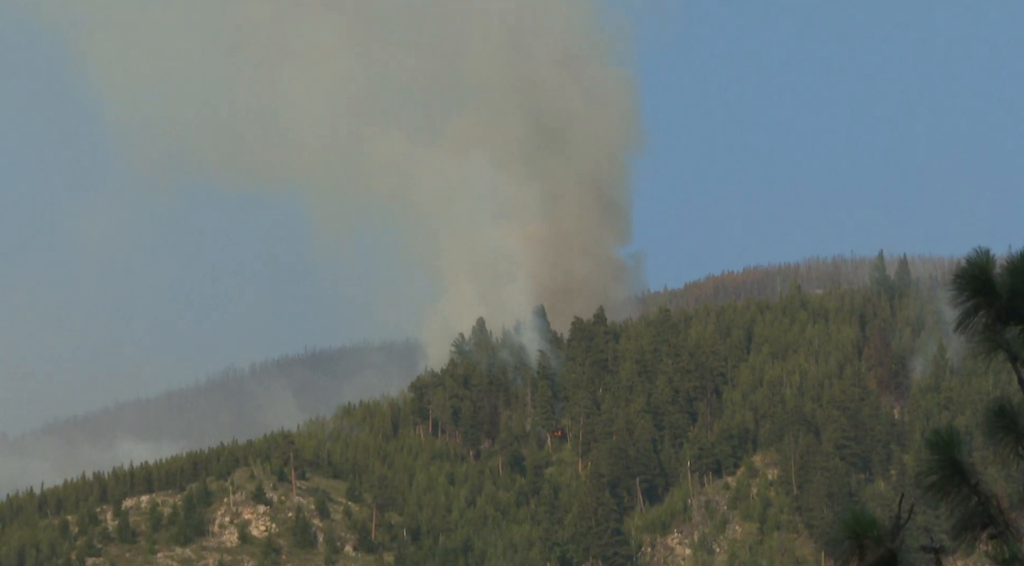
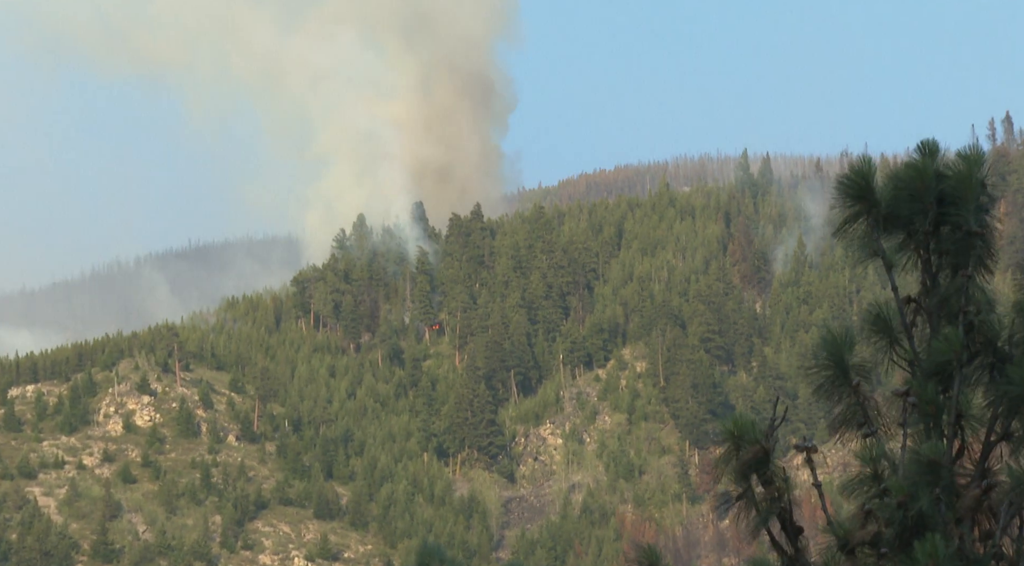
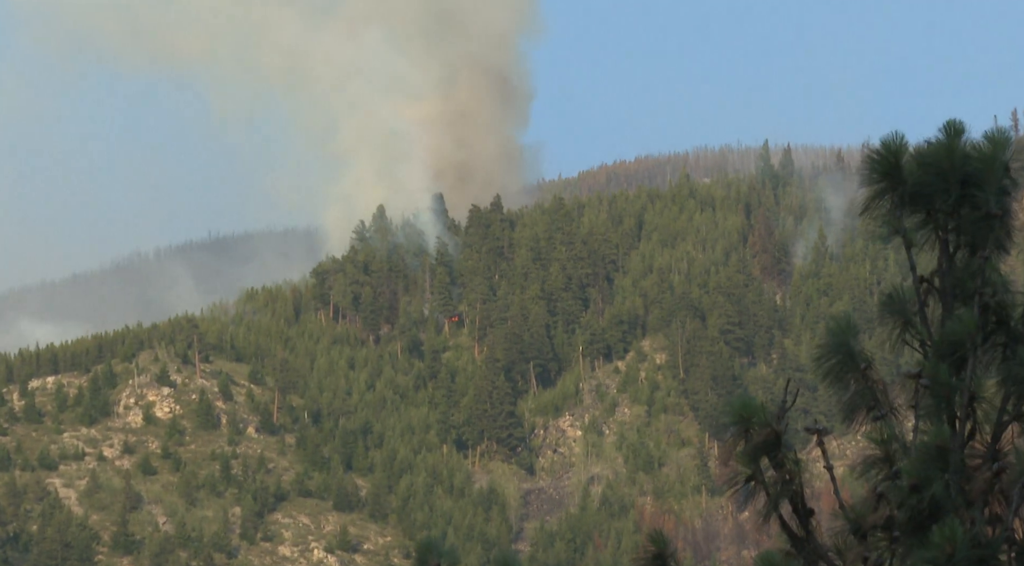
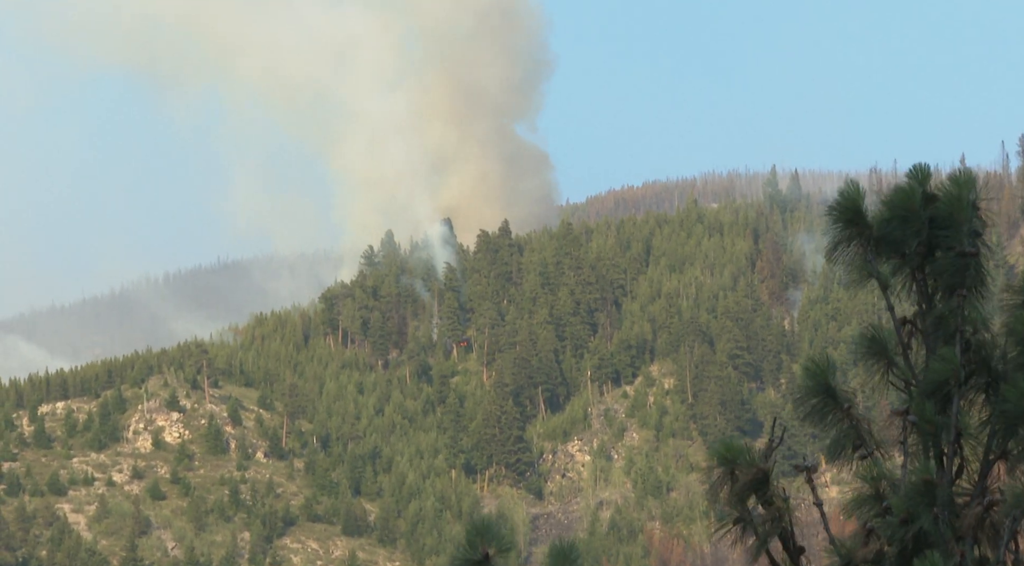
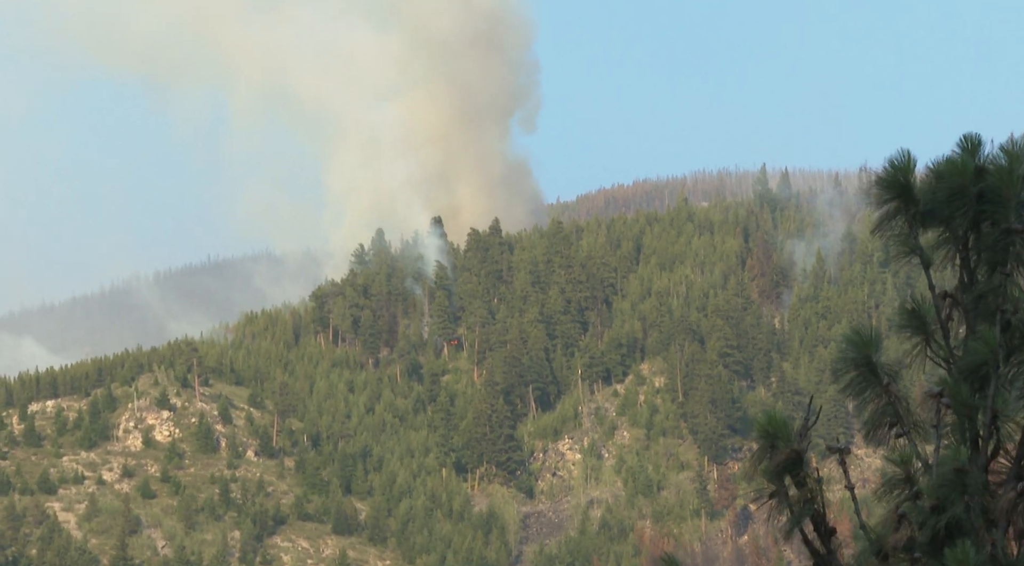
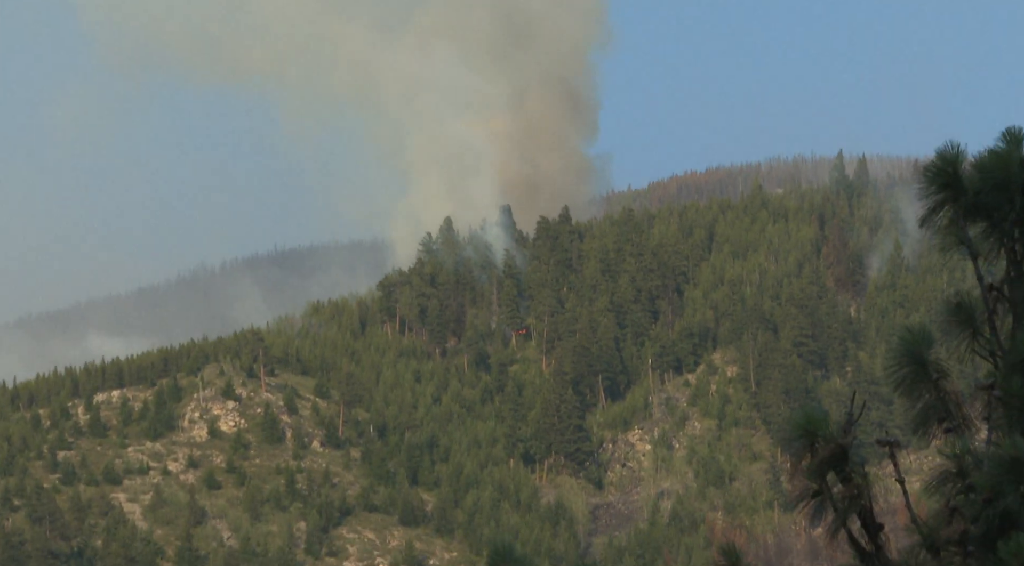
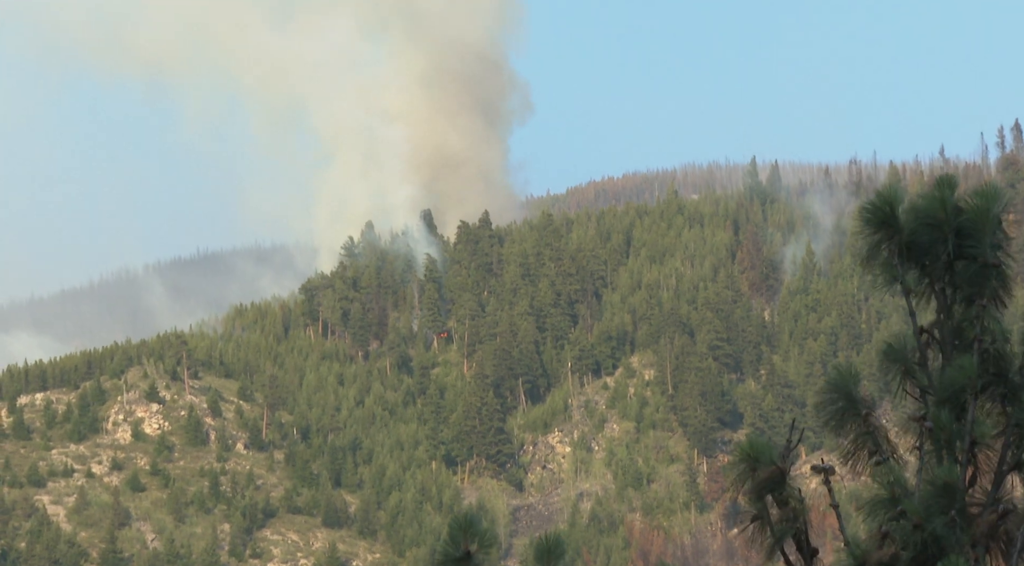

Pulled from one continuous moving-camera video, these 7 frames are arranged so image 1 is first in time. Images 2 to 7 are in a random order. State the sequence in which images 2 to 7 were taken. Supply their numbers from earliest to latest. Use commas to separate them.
6, 3, 2, 7, 5, 4
